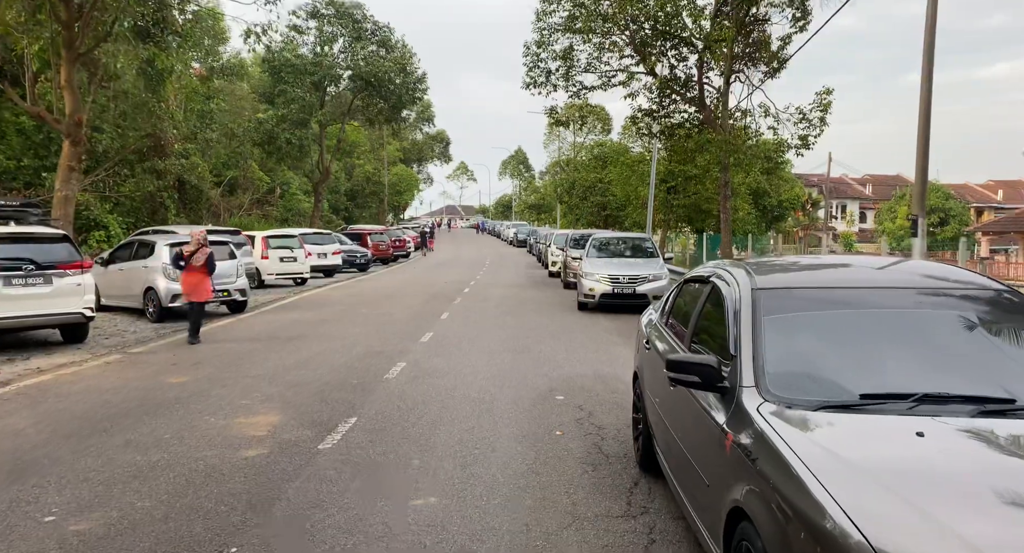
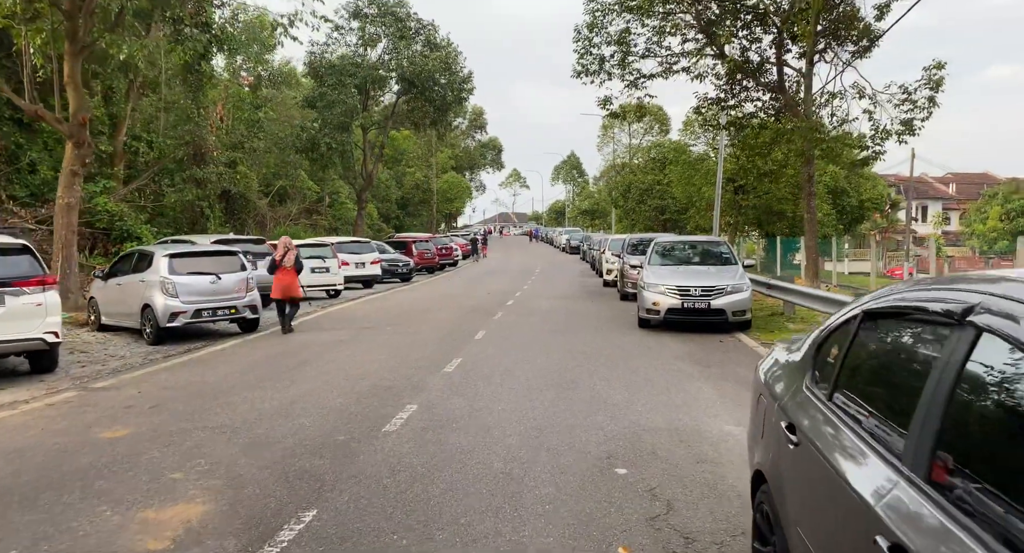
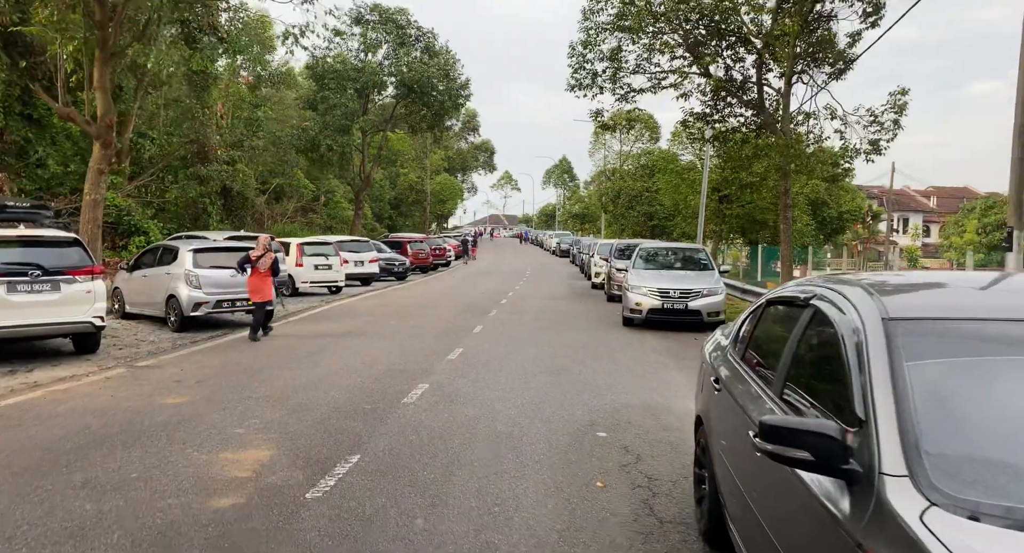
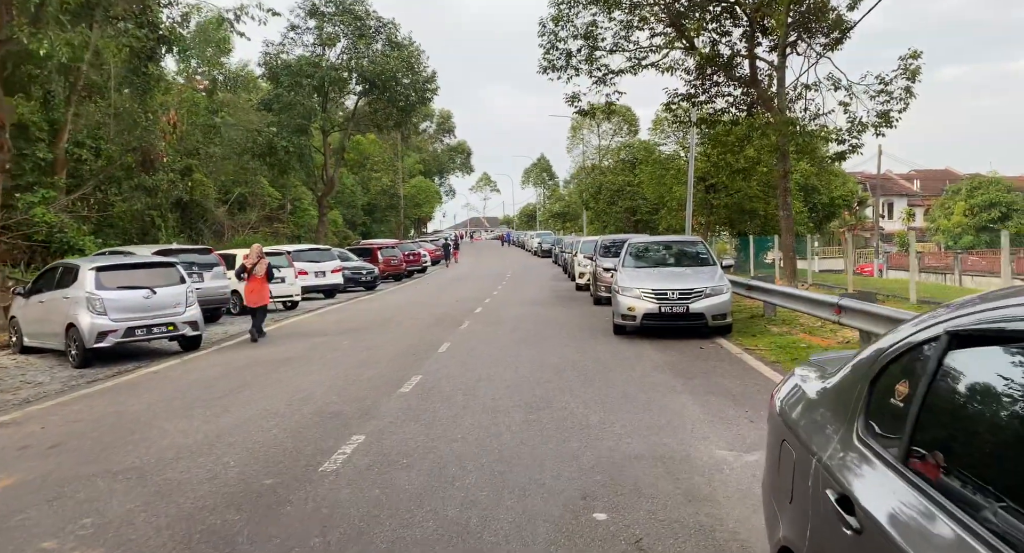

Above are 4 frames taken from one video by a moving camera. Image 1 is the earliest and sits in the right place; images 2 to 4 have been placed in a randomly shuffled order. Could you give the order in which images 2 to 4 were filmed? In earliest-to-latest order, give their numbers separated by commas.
3, 2, 4
